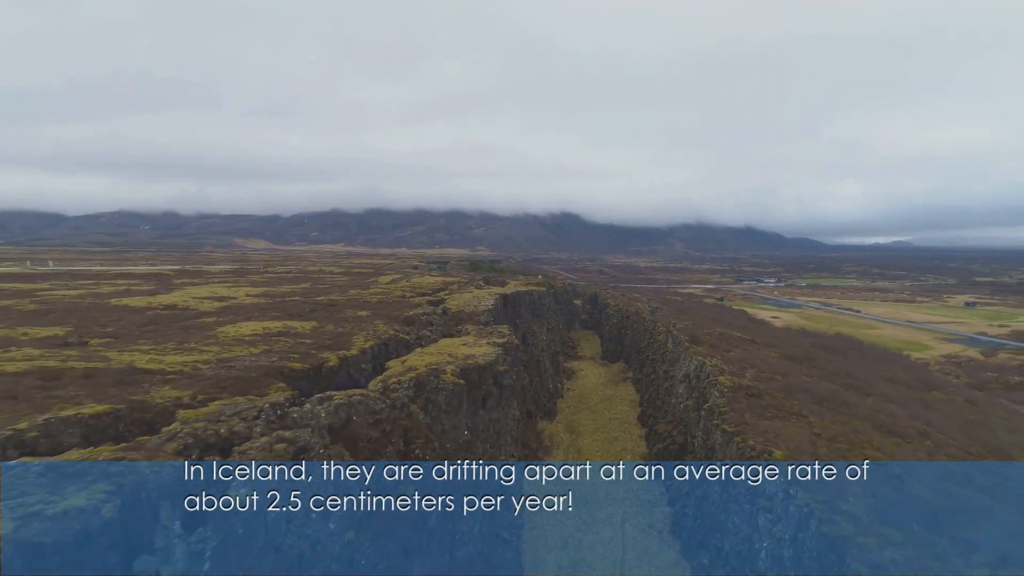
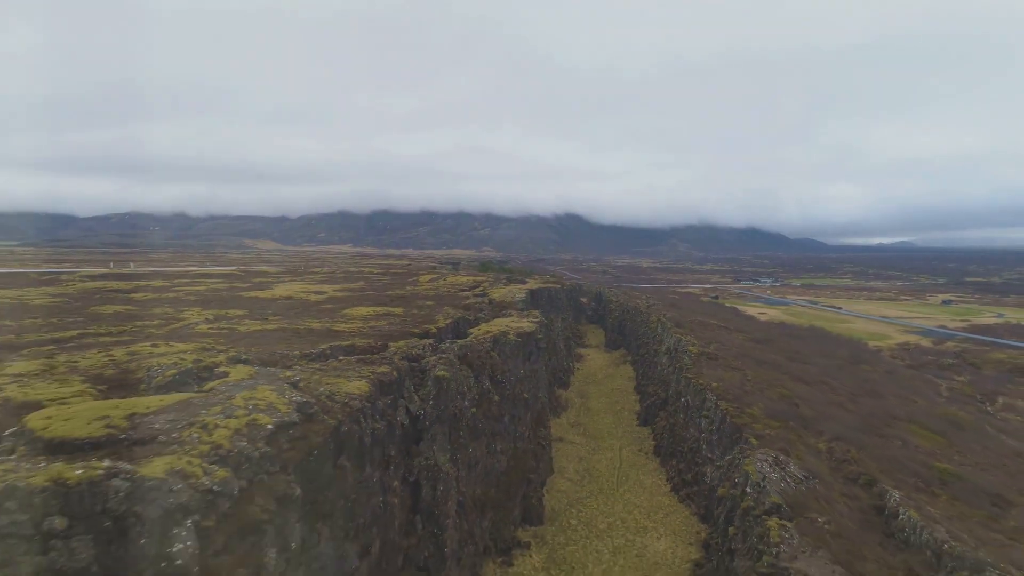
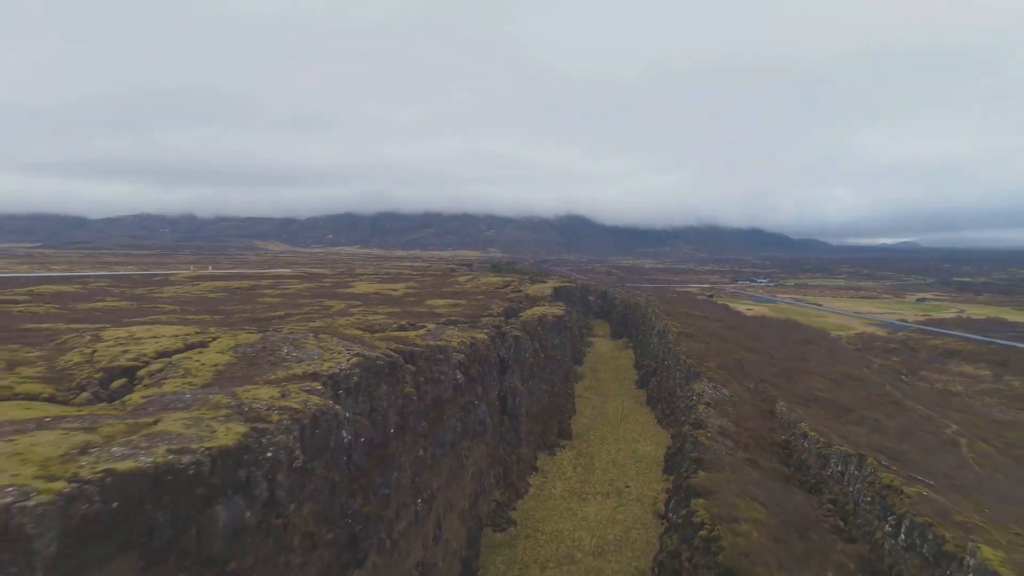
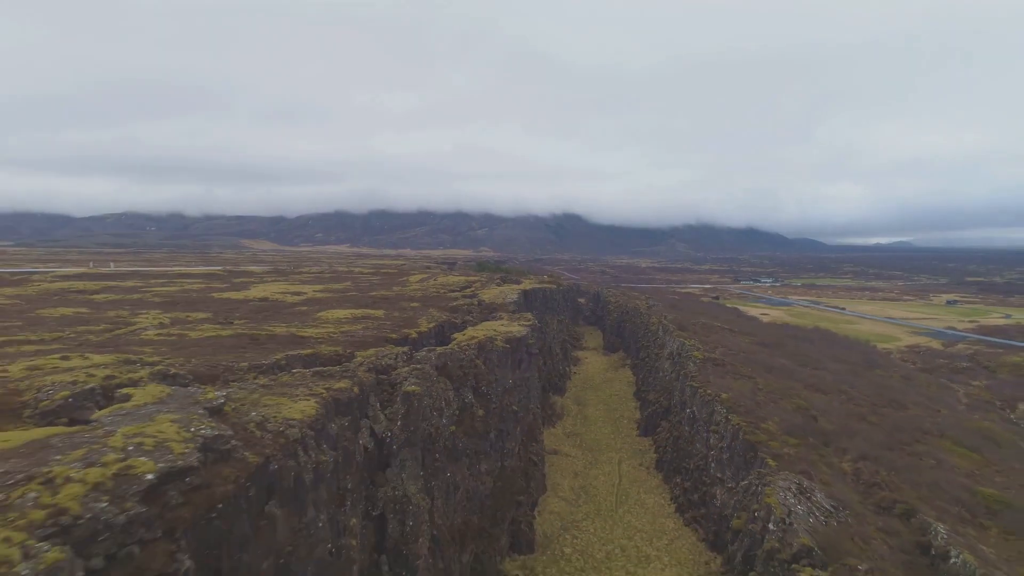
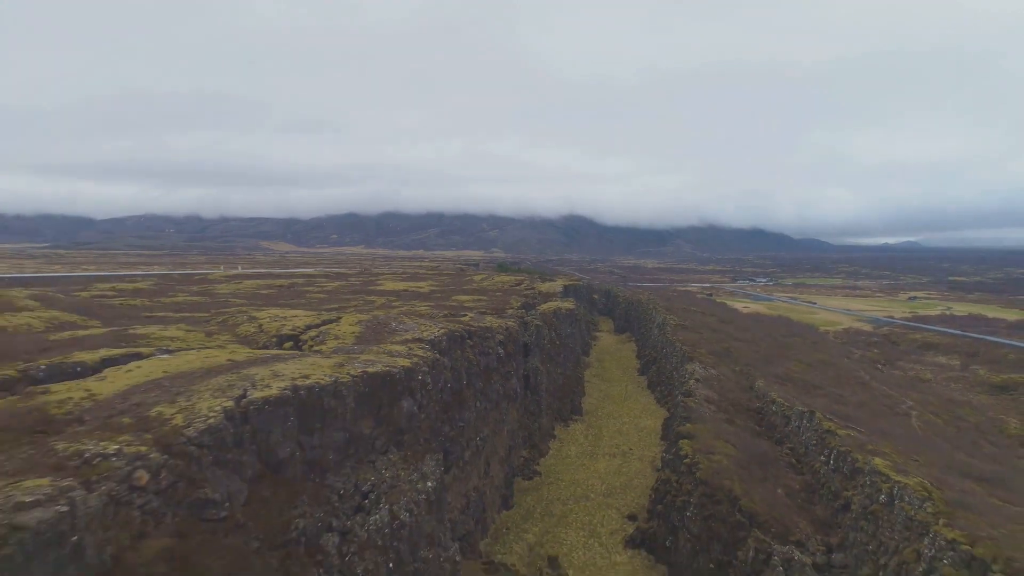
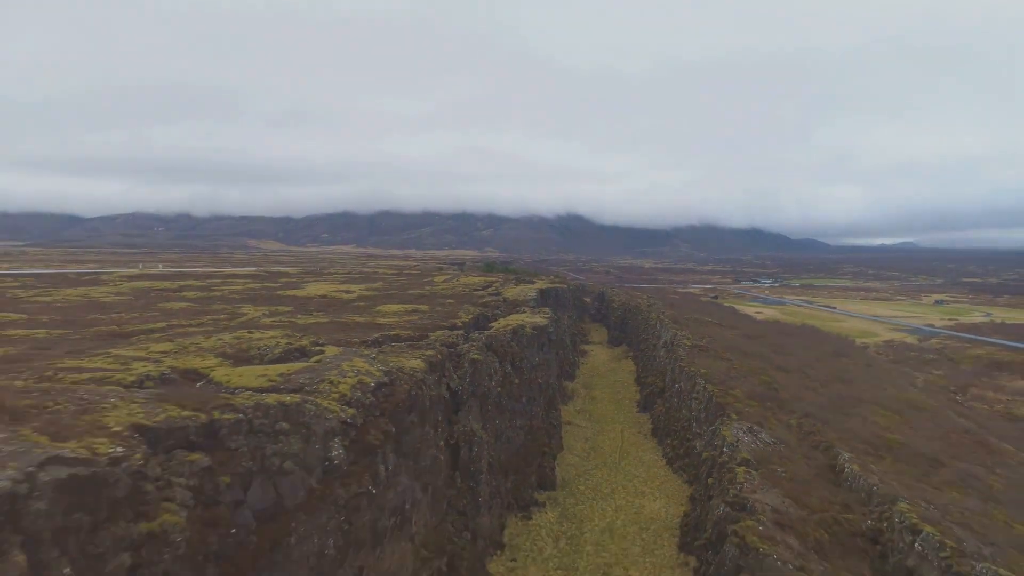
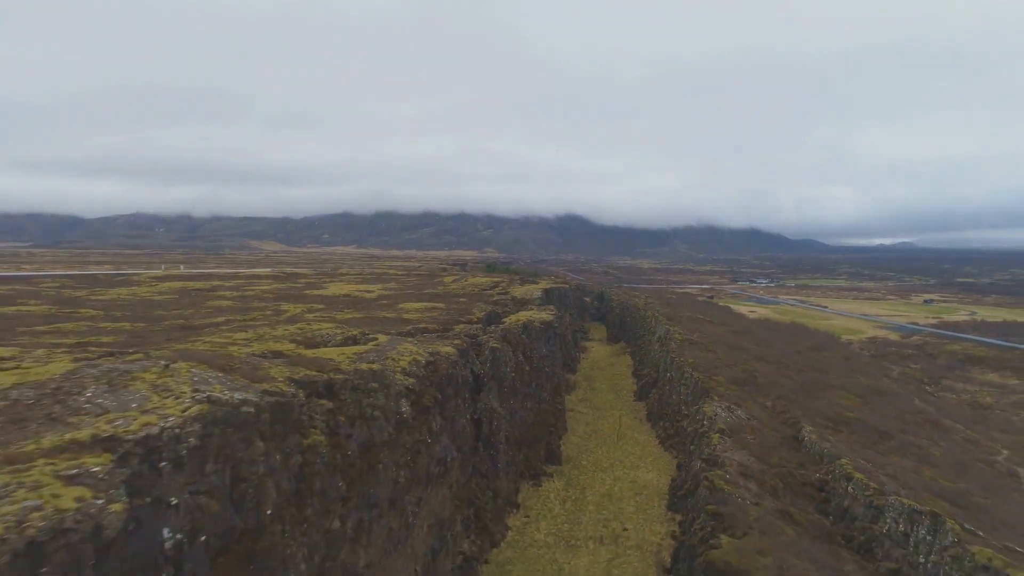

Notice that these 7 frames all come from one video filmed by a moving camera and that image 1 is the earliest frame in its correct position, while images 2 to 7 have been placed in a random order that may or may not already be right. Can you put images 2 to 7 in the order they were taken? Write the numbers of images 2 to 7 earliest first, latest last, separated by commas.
4, 2, 6, 7, 3, 5
